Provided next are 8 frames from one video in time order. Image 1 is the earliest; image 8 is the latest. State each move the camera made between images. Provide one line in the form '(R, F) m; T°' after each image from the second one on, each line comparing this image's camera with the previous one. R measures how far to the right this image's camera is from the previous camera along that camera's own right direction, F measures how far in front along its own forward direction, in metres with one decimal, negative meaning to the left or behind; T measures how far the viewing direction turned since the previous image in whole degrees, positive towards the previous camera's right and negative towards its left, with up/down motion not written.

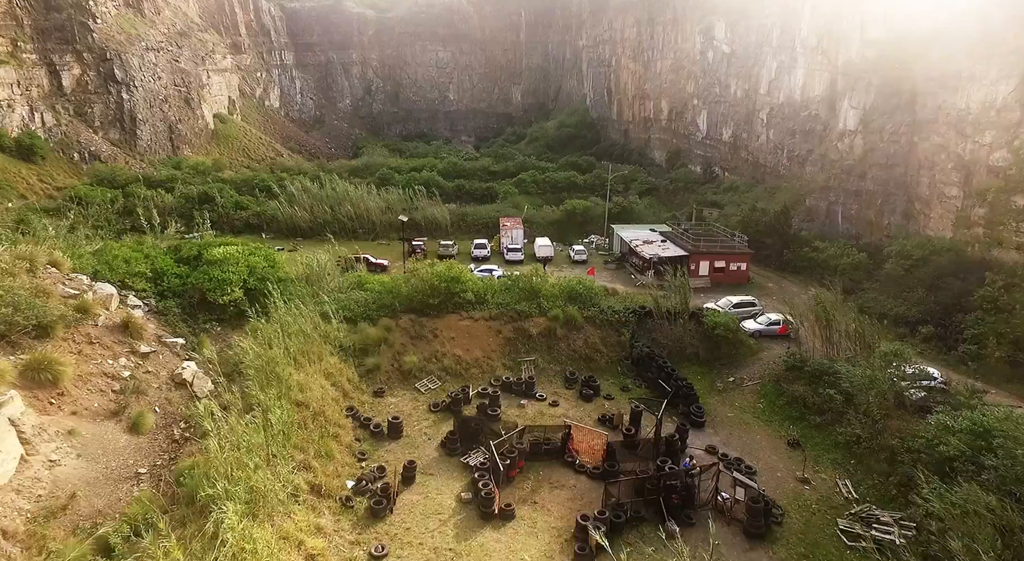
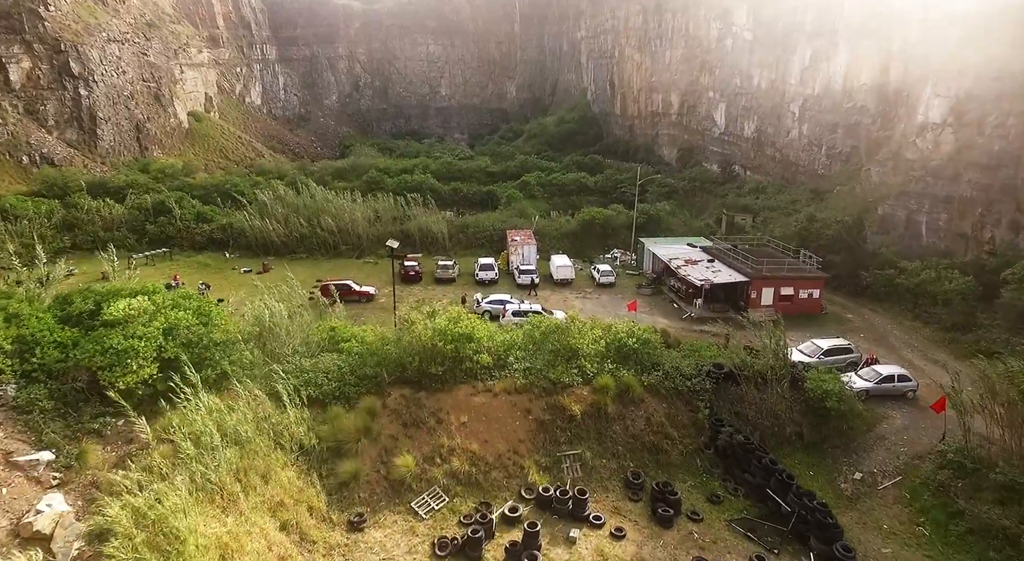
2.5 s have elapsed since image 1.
(-1.0, +5.8) m; +1°
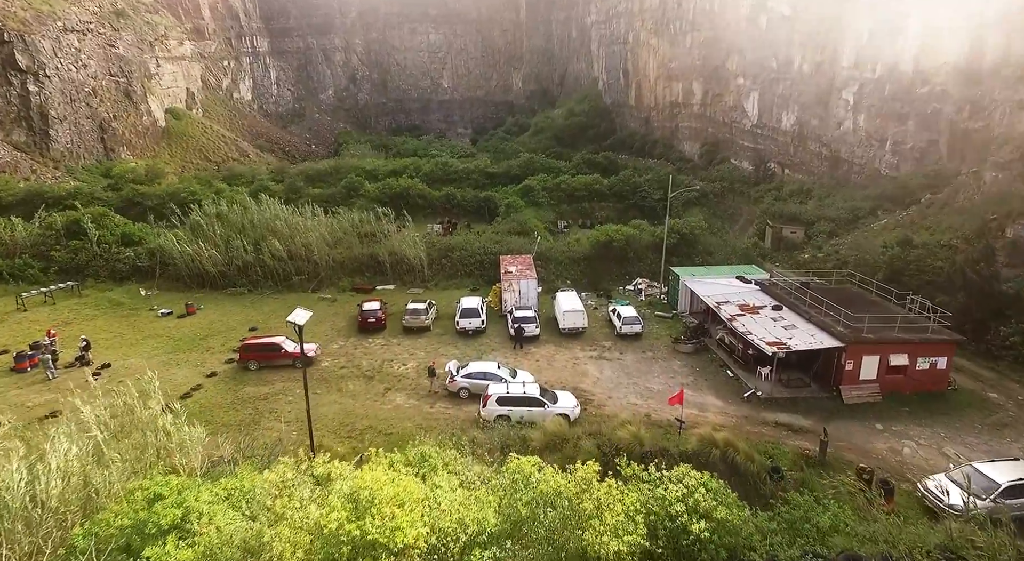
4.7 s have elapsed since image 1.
(+0.7, +7.2) m; -1°
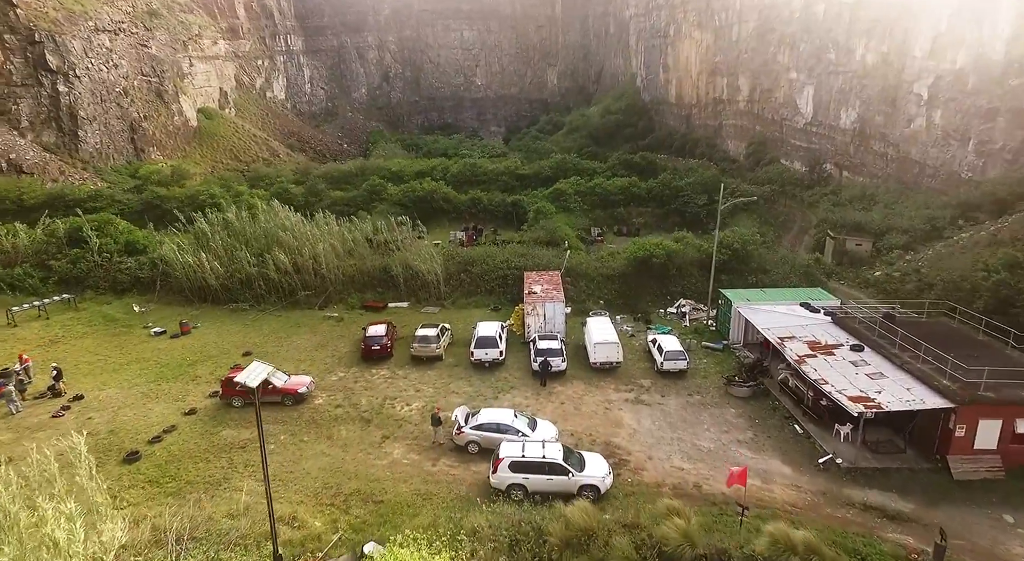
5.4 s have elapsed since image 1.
(+0.3, +2.9) m; -3°
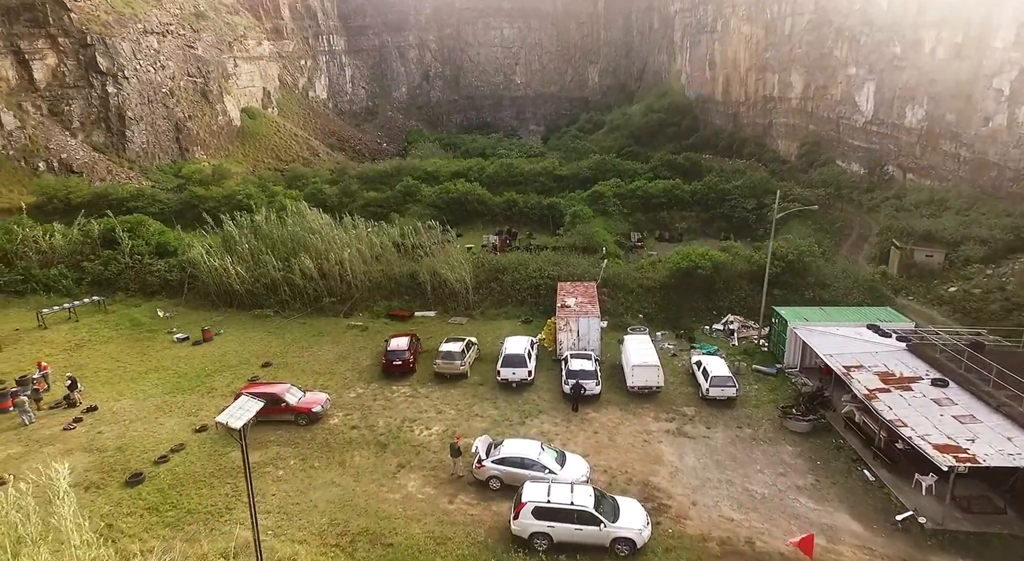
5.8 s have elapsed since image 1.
(+0.2, +1.4) m; -4°
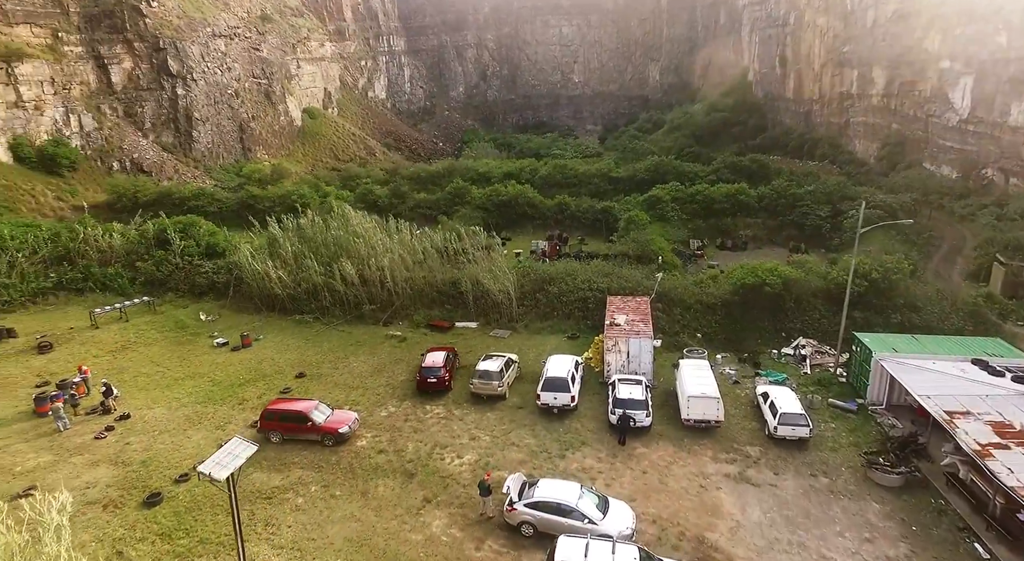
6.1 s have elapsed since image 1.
(+0.3, +1.4) m; -5°
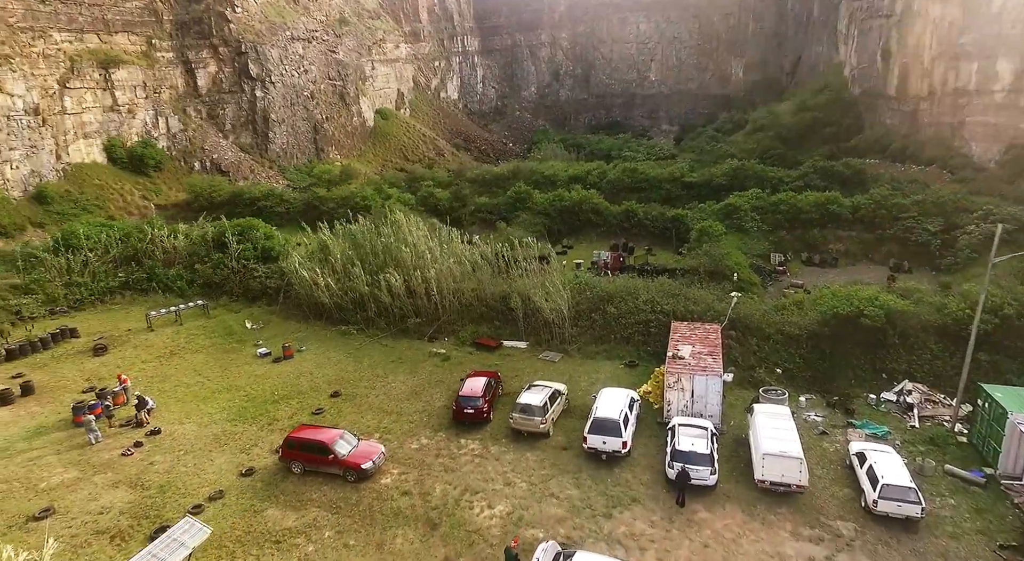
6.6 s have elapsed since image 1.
(+0.5, +1.8) m; -7°
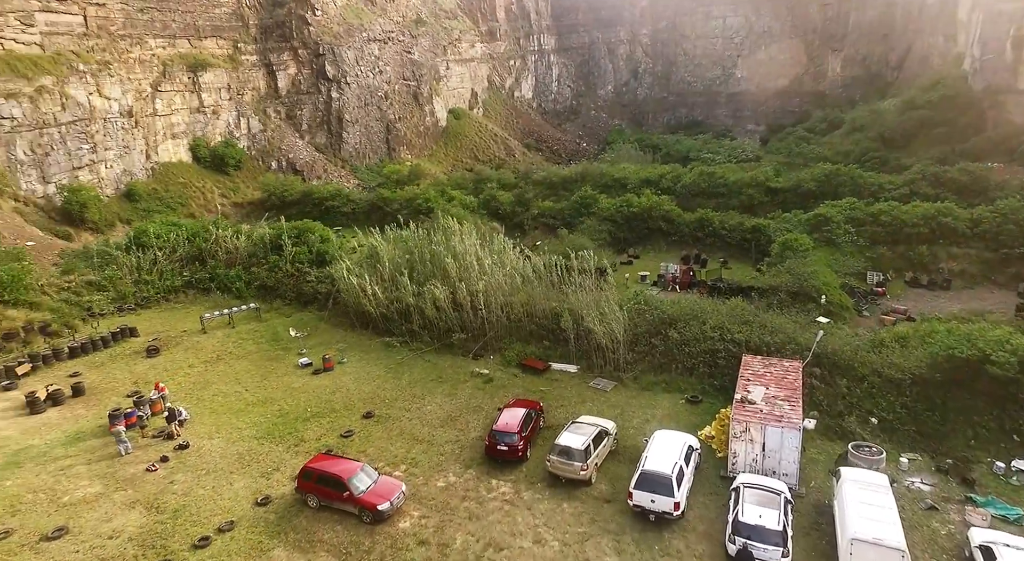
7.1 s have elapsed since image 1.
(+0.7, +1.7) m; -7°
